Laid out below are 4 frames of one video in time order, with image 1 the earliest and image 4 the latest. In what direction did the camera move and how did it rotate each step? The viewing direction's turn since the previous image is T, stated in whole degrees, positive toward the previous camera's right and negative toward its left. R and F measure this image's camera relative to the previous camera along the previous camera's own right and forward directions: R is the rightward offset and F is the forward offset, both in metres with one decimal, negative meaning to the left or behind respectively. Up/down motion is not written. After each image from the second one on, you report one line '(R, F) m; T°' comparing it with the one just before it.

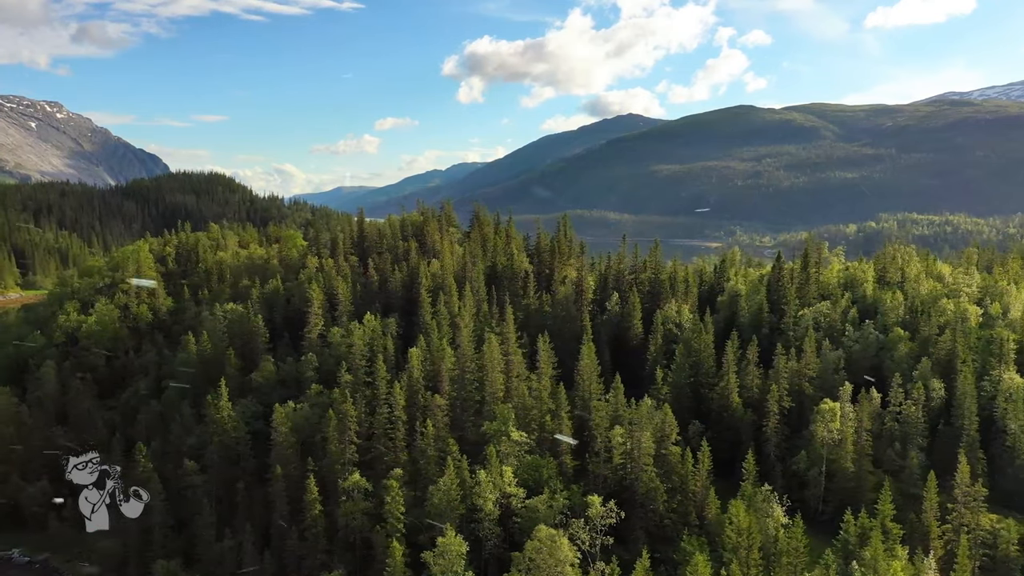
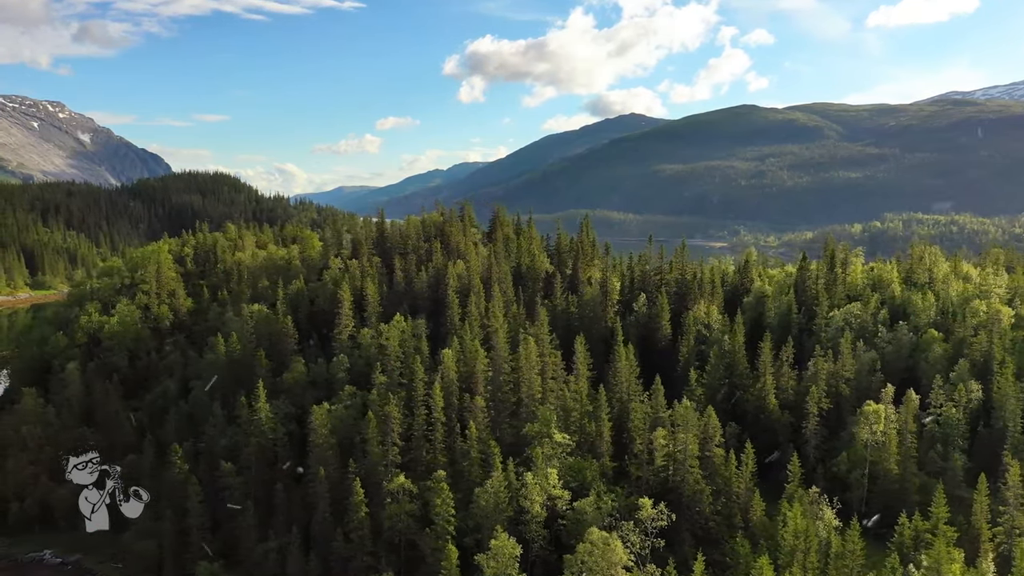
(-5.5, +0.1) m; 0°
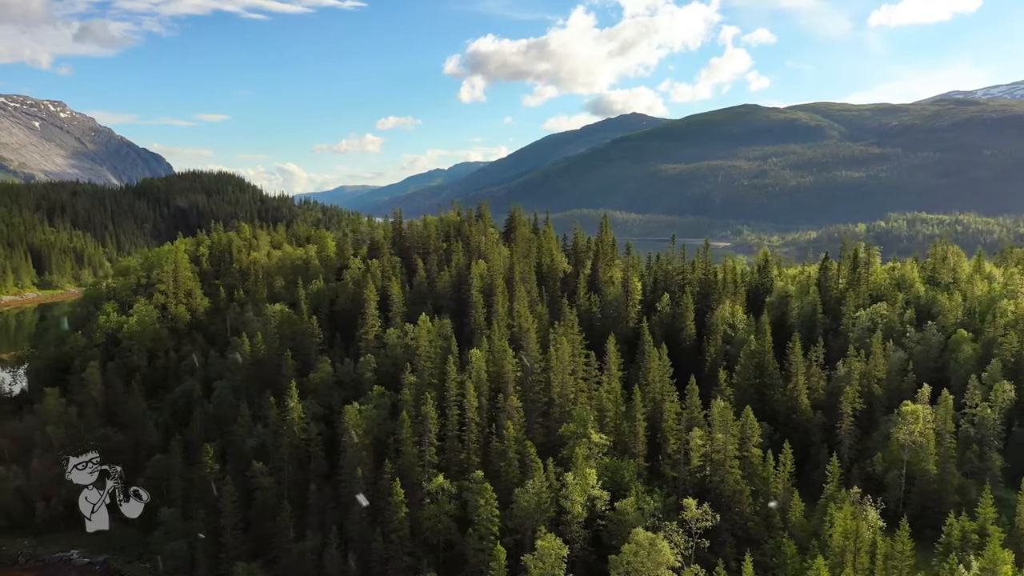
(-4.8, +0.1) m; 0°
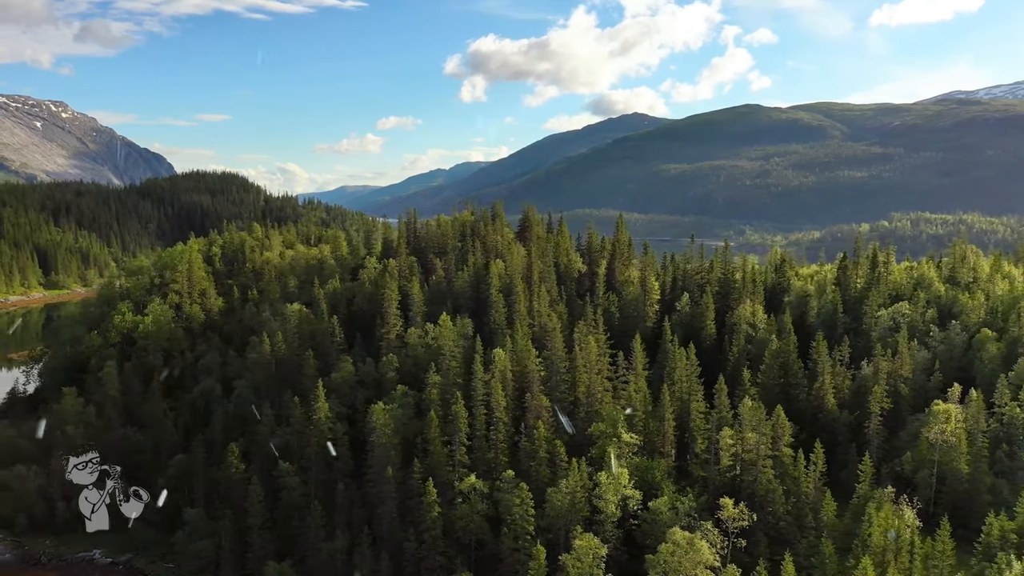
(-3.9, +0.1) m; 0°
